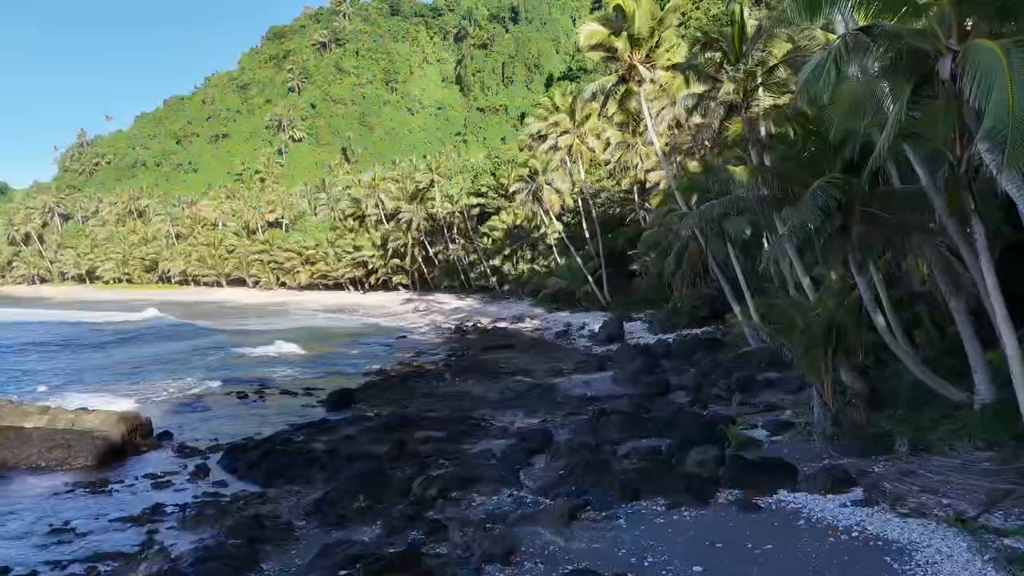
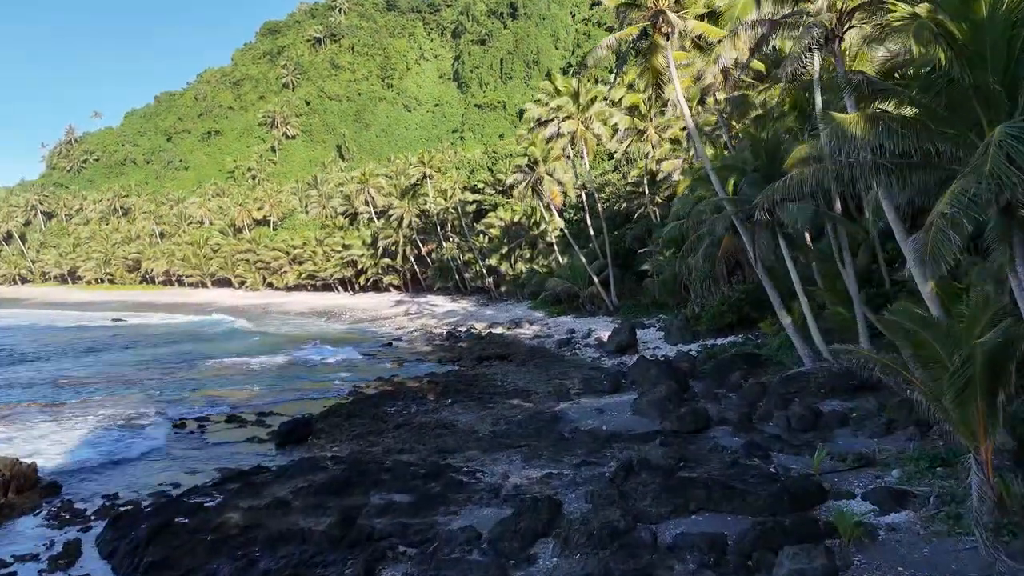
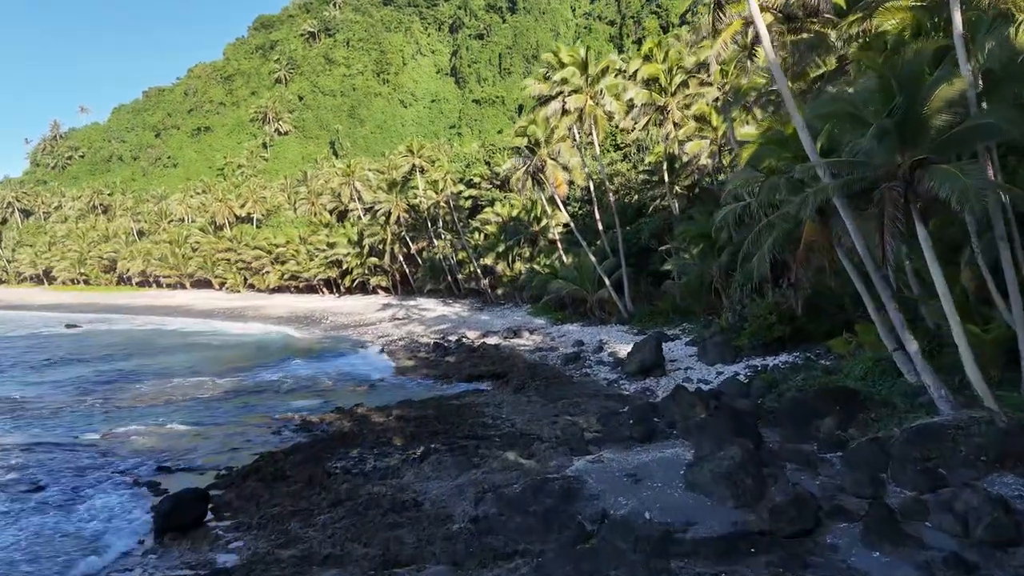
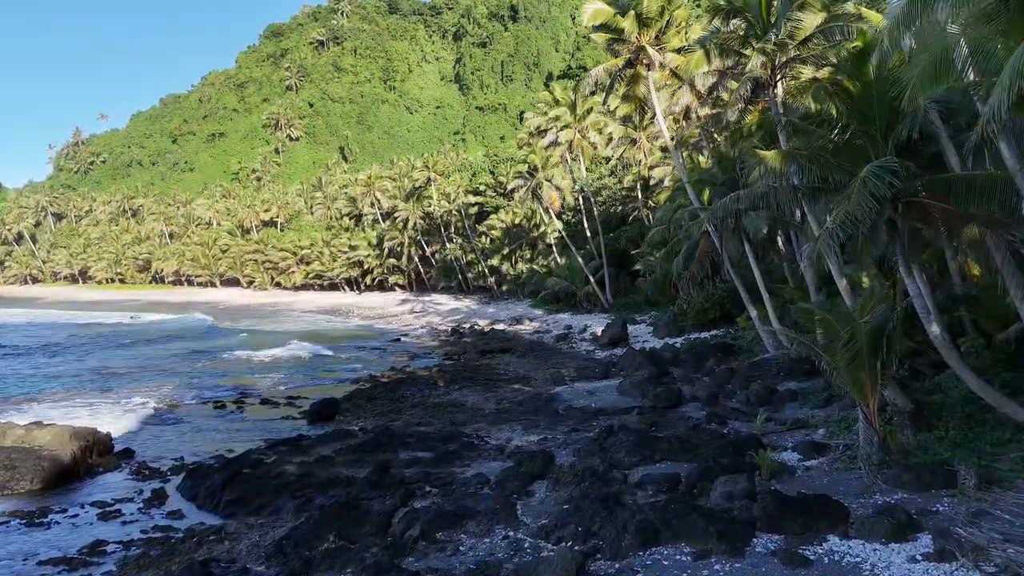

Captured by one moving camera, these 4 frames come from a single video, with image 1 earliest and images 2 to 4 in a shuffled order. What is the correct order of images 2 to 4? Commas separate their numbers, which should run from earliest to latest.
4, 2, 3
